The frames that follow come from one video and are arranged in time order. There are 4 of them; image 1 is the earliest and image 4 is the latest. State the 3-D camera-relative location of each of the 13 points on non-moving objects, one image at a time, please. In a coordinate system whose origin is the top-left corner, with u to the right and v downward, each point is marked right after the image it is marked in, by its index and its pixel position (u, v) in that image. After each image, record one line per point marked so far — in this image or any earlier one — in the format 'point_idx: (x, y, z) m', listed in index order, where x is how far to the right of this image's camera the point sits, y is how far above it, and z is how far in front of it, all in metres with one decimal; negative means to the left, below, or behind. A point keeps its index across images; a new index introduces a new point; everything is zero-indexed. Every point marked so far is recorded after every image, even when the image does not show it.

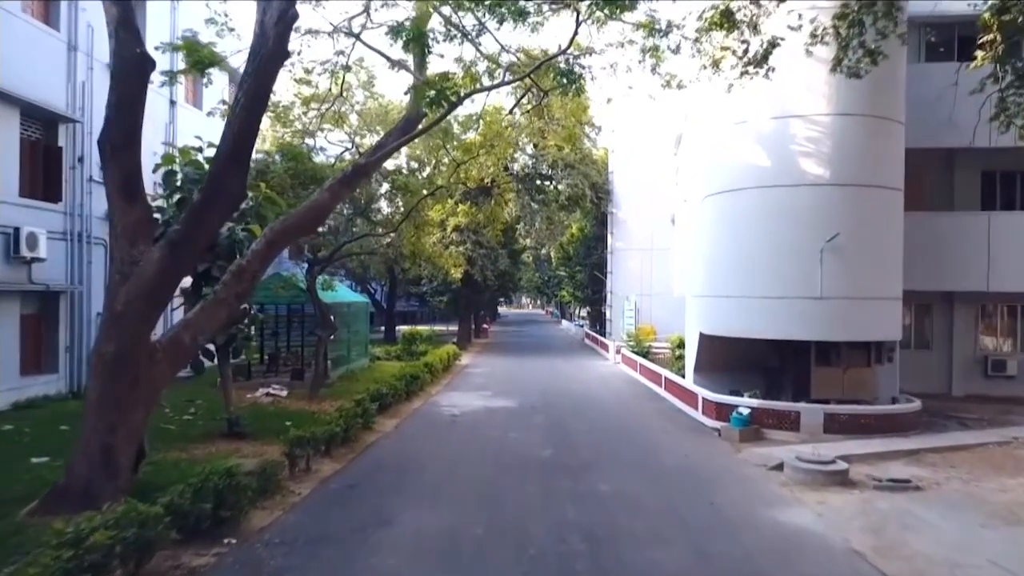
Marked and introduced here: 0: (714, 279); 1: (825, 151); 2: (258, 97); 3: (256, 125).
0: (+4.0, +0.2, +17.4) m
1: (+5.3, +2.3, +15.2) m
2: (-2.6, +2.0, +9.3) m
3: (-2.6, +1.7, +9.4) m
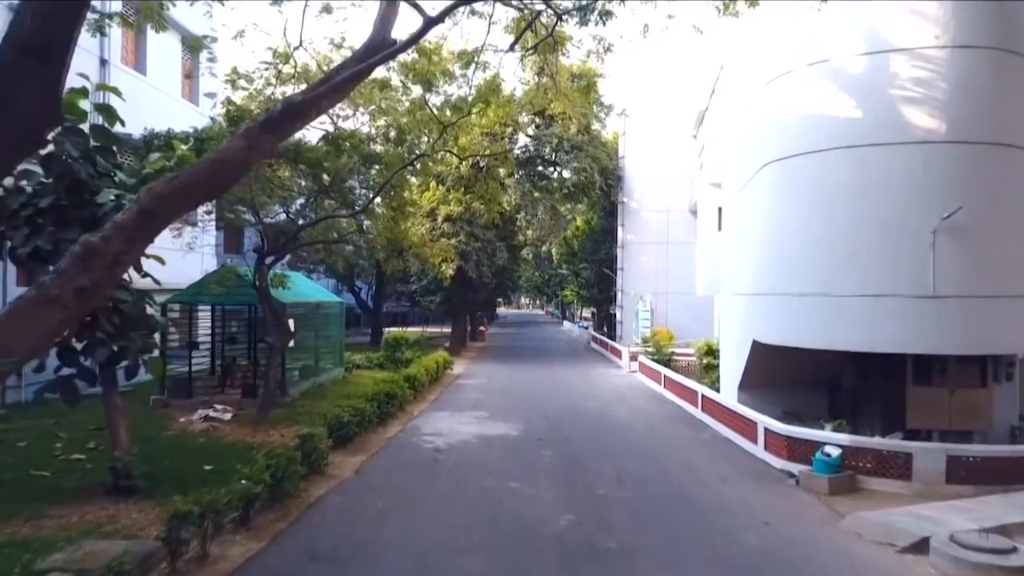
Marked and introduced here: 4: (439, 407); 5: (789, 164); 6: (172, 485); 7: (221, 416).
0: (+4.0, +0.2, +13.4) m
1: (+5.3, +2.4, +11.3) m
2: (-2.6, +2.0, +5.3) m
3: (-2.6, +1.8, +5.5) m
4: (-1.5, -2.4, +18.2) m
5: (+4.0, +1.8, +13.1) m
6: (-3.7, -2.1, +9.9) m
7: (-5.1, -2.2, +15.9) m
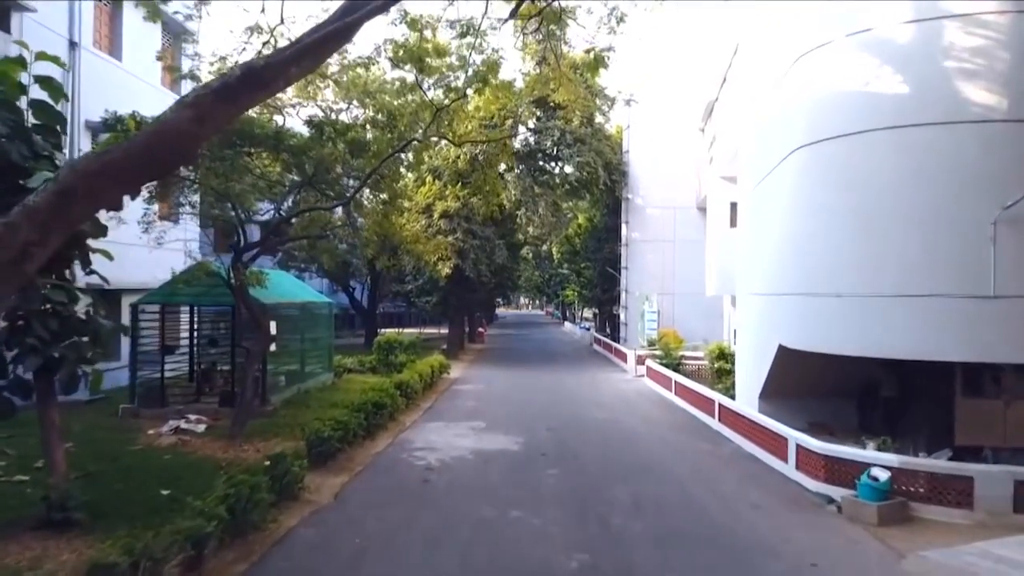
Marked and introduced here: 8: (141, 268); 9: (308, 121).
0: (+4.0, +0.2, +12.0) m
1: (+5.3, +2.4, +9.9) m
2: (-2.5, +2.0, +4.0) m
3: (-2.6, +1.8, +4.1) m
4: (-1.5, -2.4, +16.8) m
5: (+4.0, +1.8, +11.7) m
6: (-3.7, -2.1, +8.5) m
7: (-5.1, -2.2, +14.5) m
8: (-7.8, +0.4, +18.3) m
9: (-3.5, +2.9, +15.7) m
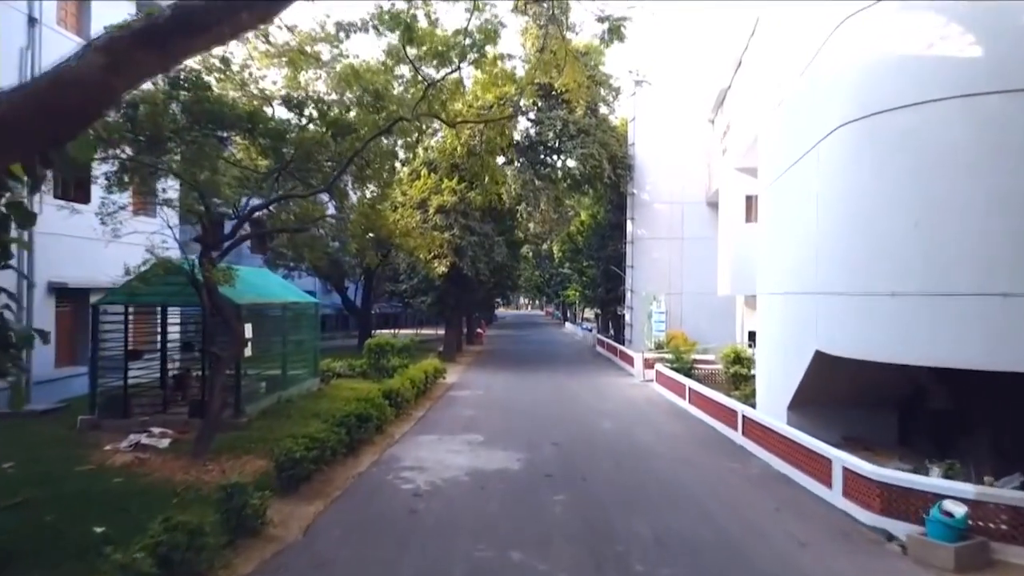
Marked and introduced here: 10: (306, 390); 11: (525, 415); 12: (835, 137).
0: (+4.0, +0.3, +10.5) m
1: (+5.3, +2.4, +8.3) m
2: (-2.5, +2.1, +2.4) m
3: (-2.6, +1.8, +2.5) m
4: (-1.5, -2.4, +15.3) m
5: (+4.0, +1.8, +10.2) m
6: (-3.7, -2.1, +7.0) m
7: (-5.1, -2.2, +13.0) m
8: (-7.8, +0.5, +16.7) m
9: (-3.5, +2.9, +14.2) m
10: (-4.4, -2.2, +19.5) m
11: (+0.3, -2.3, +16.7) m
12: (+4.1, +1.9, +11.7) m
